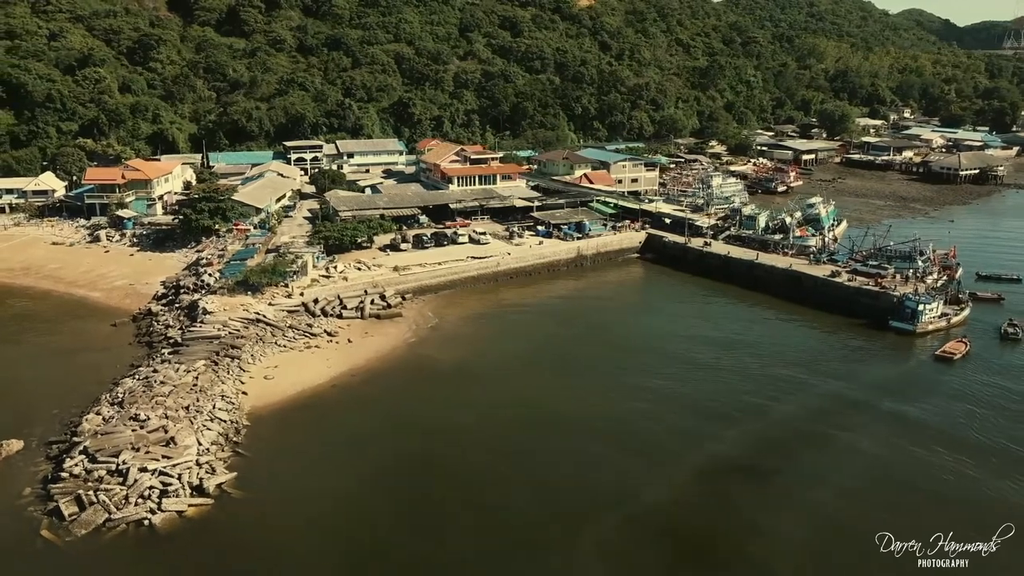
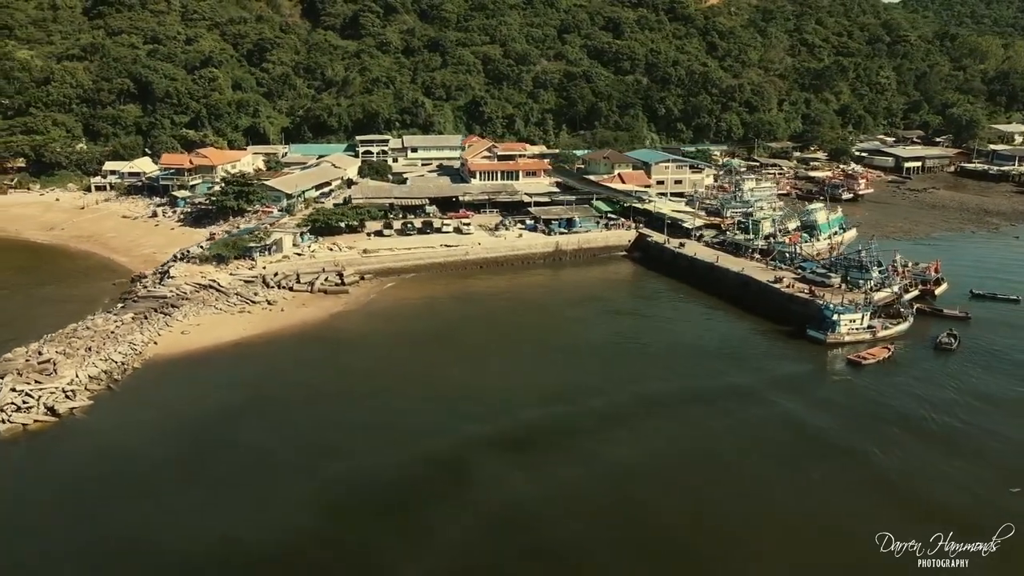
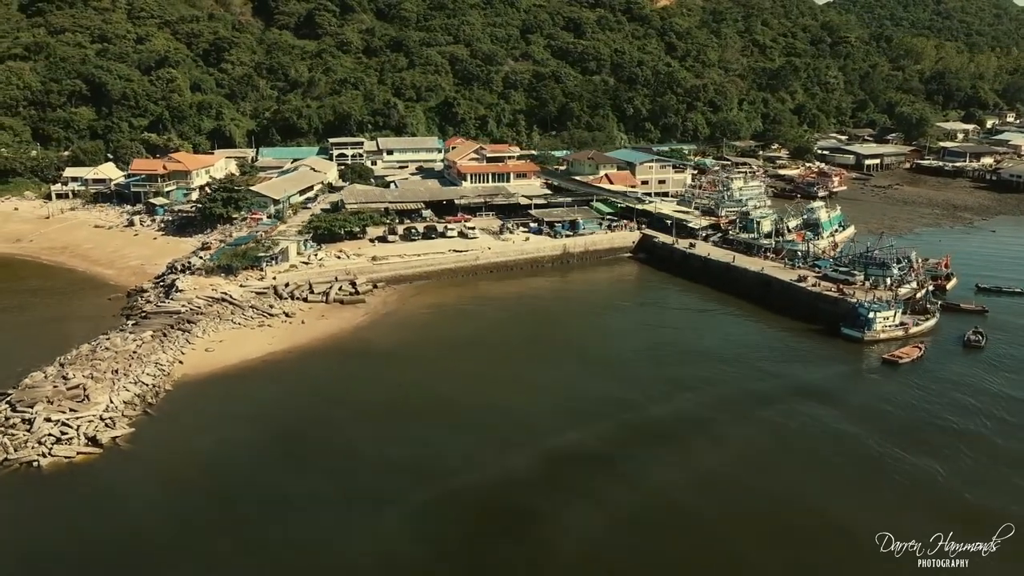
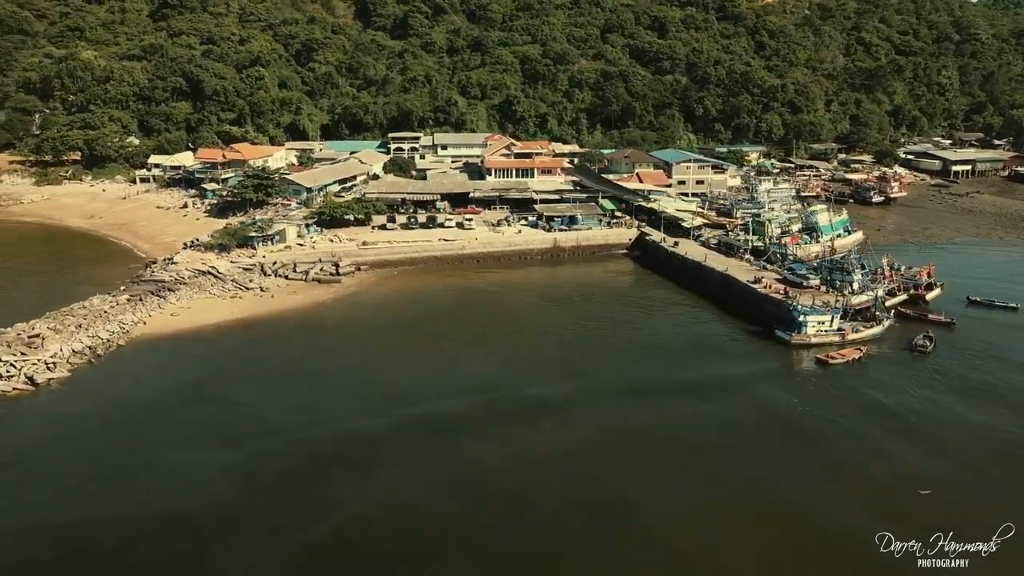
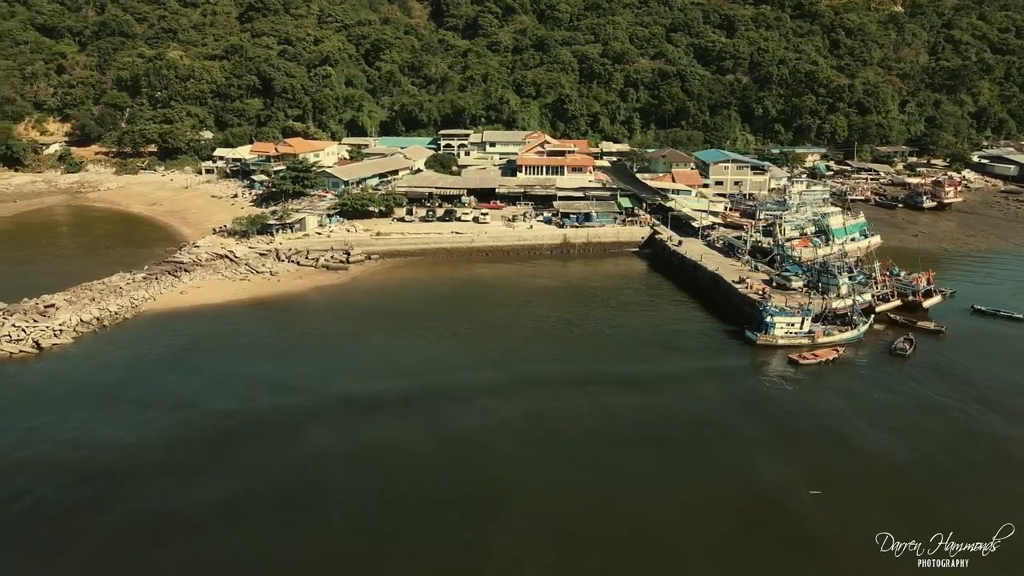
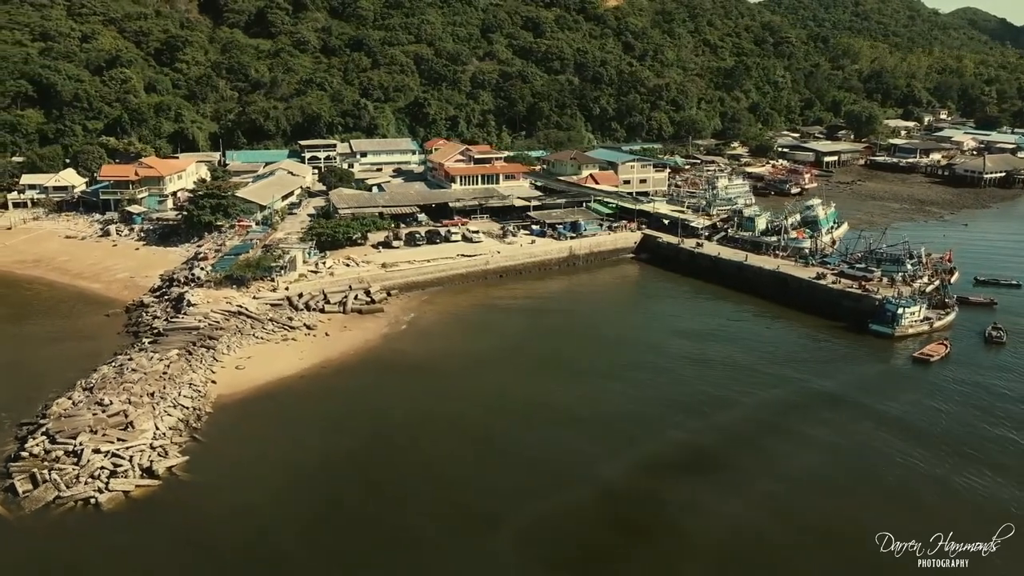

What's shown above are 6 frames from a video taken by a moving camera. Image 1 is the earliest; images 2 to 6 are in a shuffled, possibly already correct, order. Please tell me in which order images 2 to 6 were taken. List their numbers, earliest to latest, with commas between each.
6, 3, 2, 4, 5
